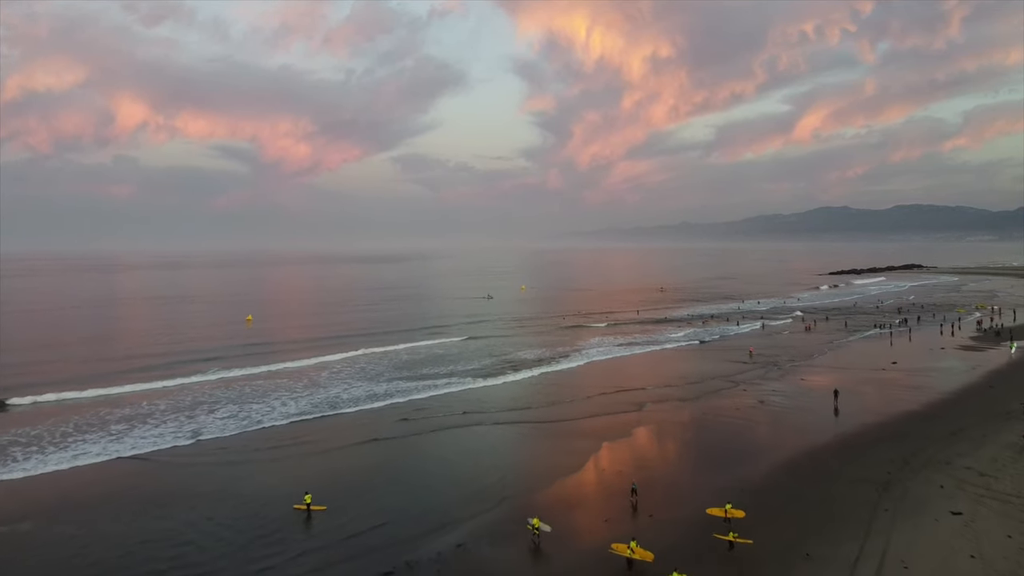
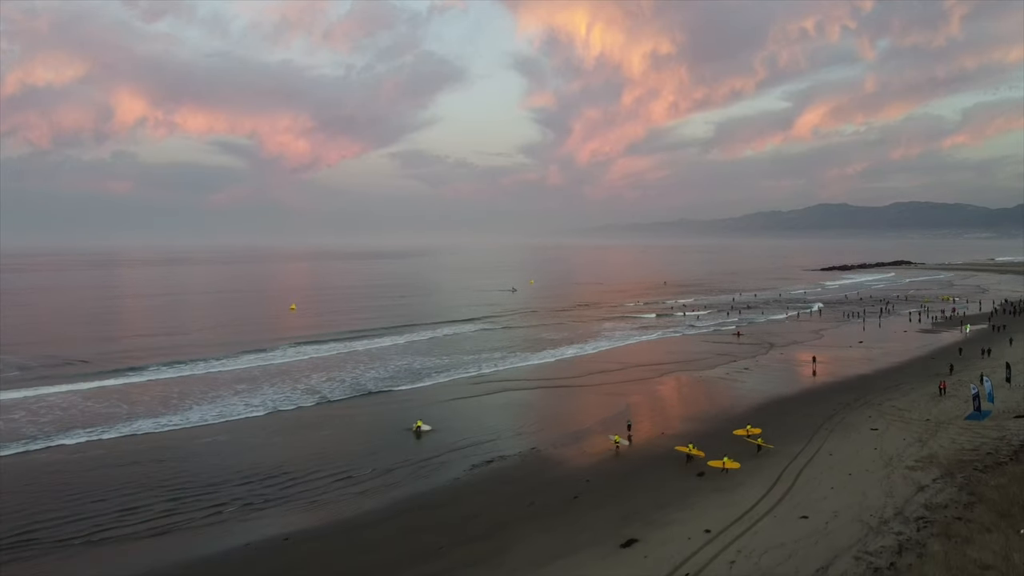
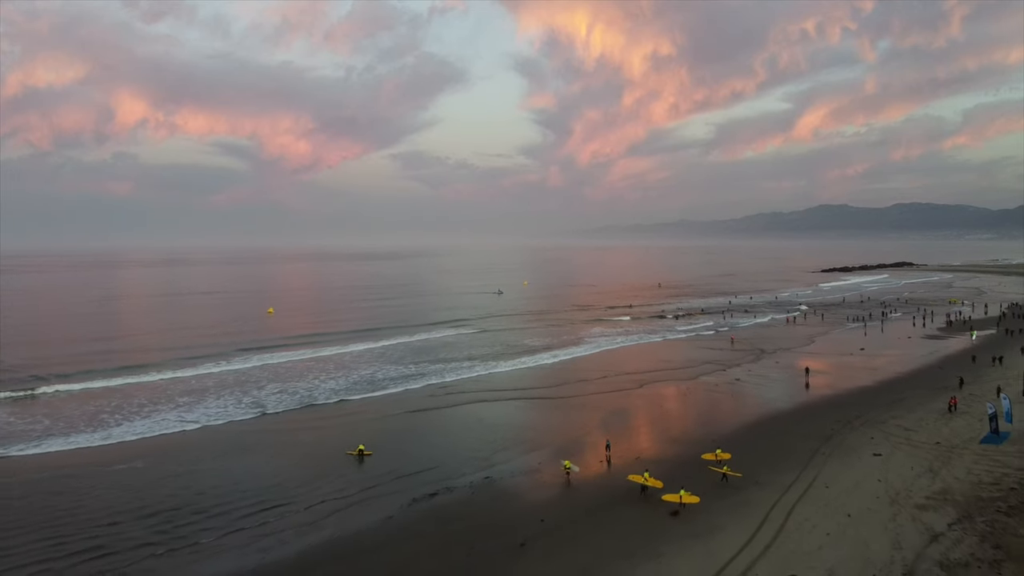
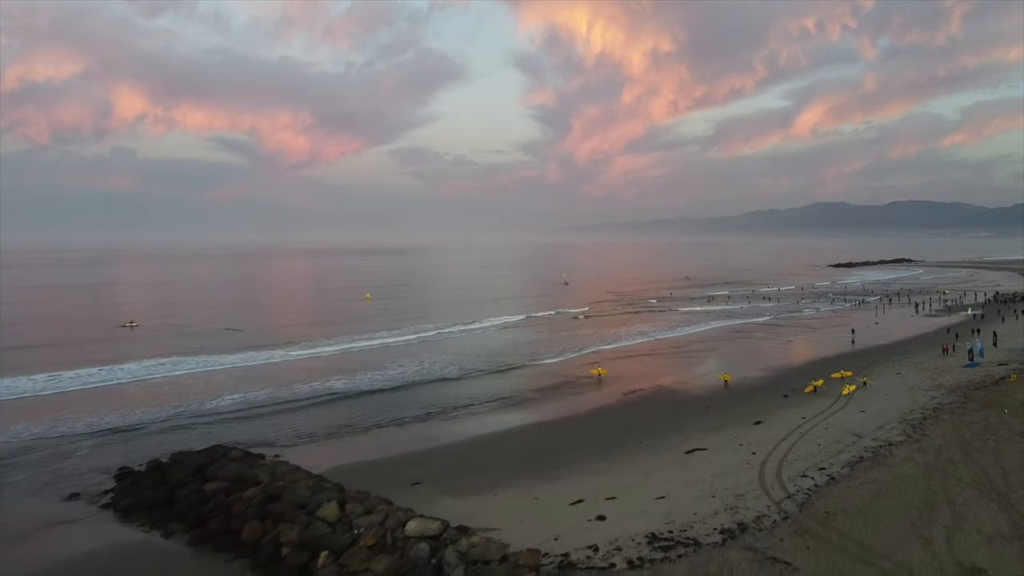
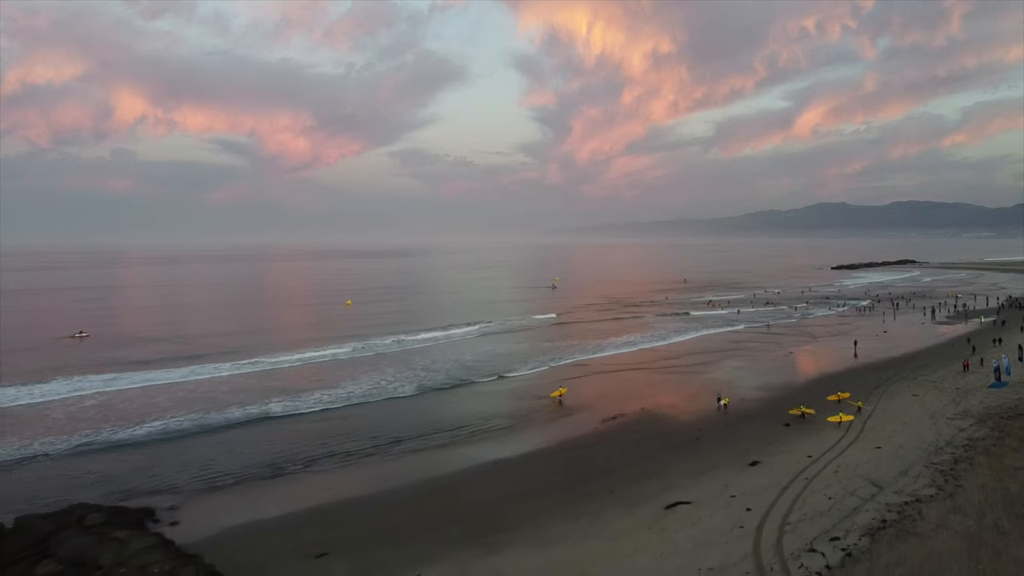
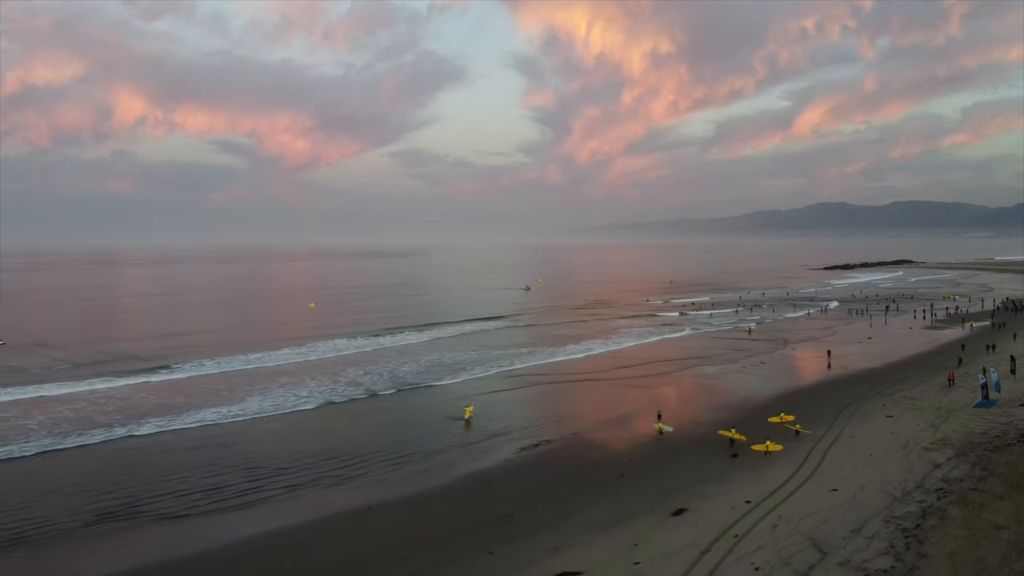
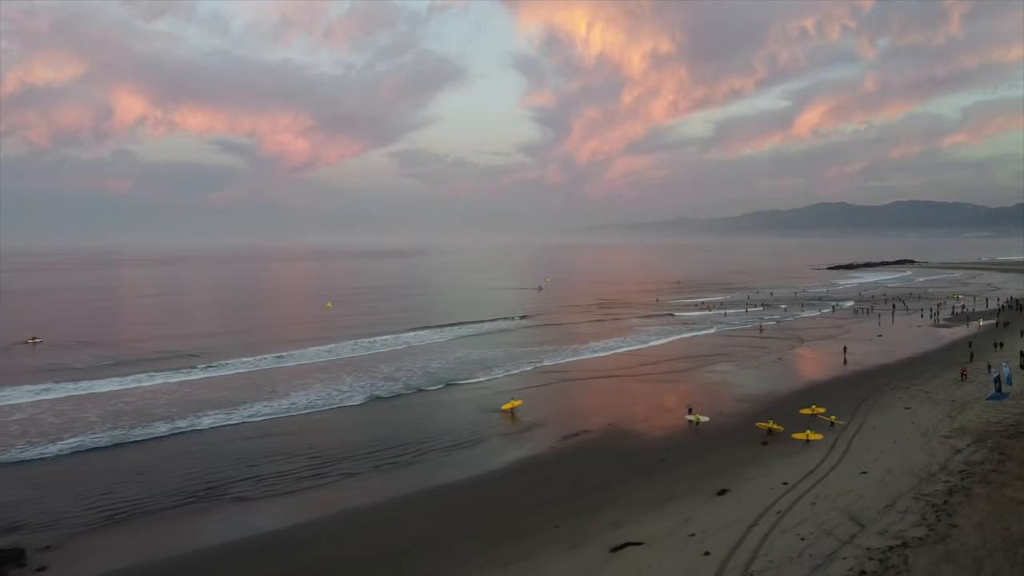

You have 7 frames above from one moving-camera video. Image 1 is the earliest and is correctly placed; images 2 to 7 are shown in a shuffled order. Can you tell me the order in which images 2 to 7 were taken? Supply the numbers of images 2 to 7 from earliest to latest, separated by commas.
3, 2, 6, 7, 5, 4
